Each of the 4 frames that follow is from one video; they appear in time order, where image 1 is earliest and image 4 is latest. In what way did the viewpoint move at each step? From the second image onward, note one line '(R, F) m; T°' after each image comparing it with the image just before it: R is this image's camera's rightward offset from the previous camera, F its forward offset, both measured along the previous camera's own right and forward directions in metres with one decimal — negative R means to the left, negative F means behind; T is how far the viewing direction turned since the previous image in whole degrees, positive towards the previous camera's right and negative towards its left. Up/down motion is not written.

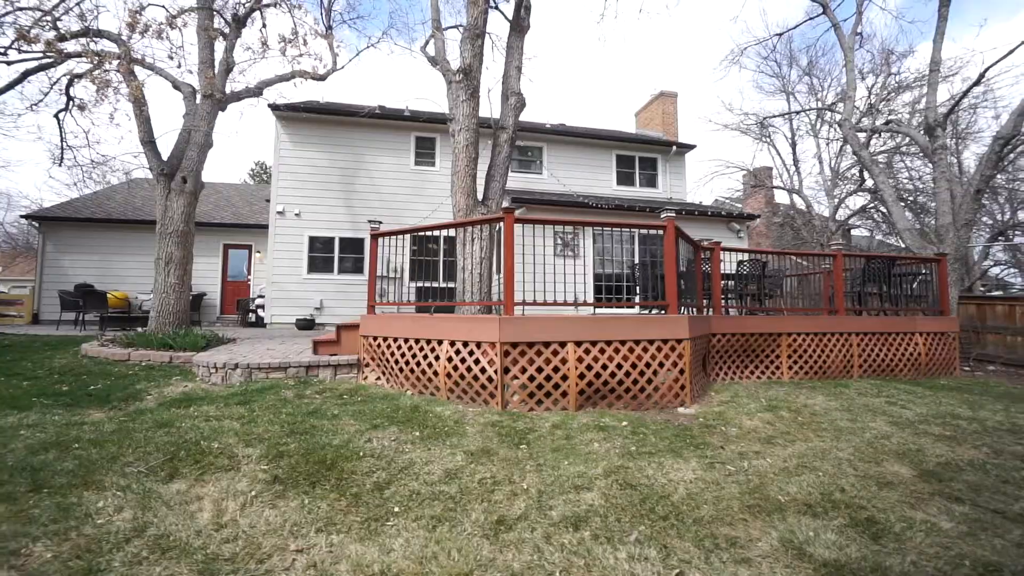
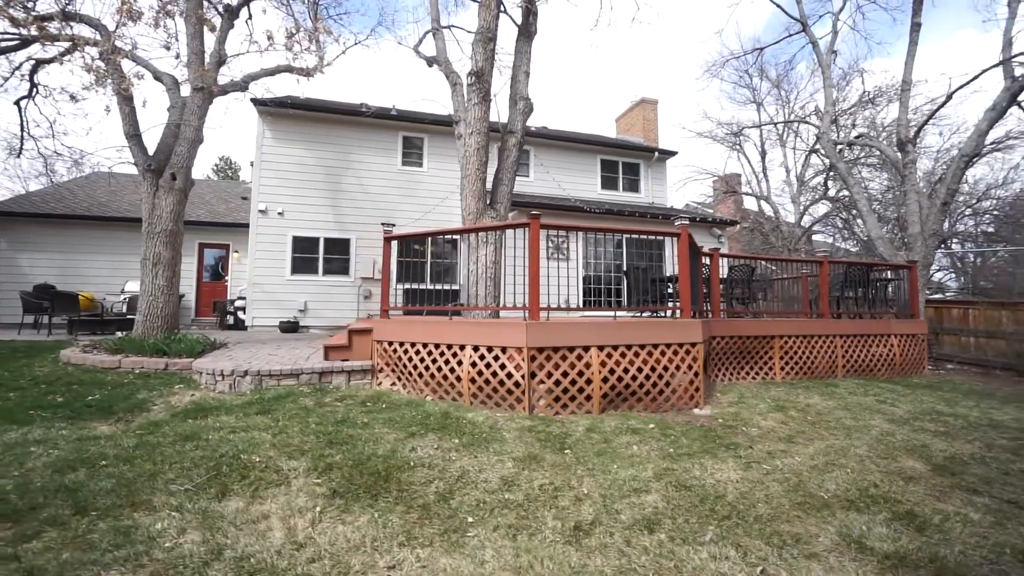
(-0.6, 0.0) m; +4°
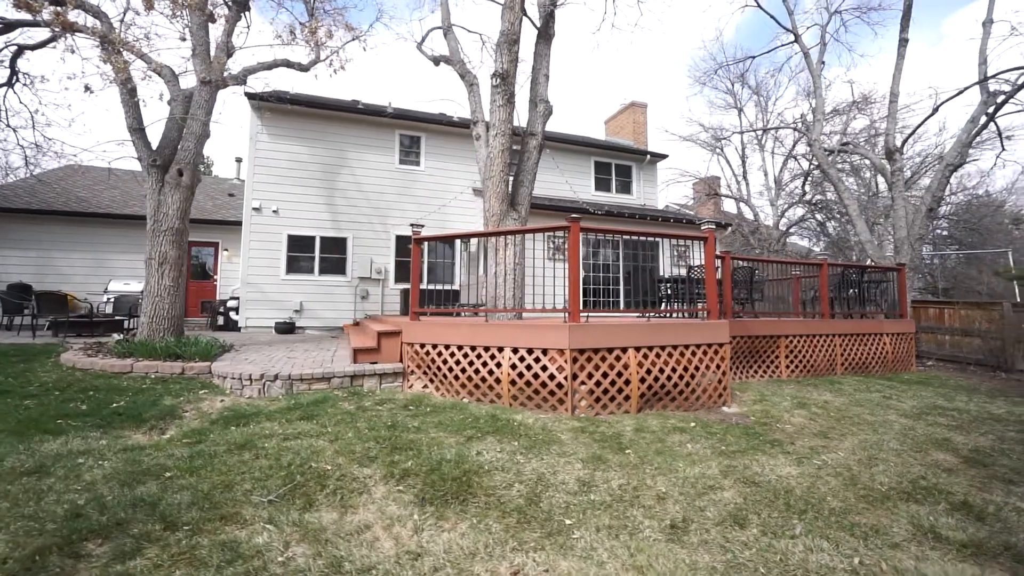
(-0.7, 0.0) m; +4°
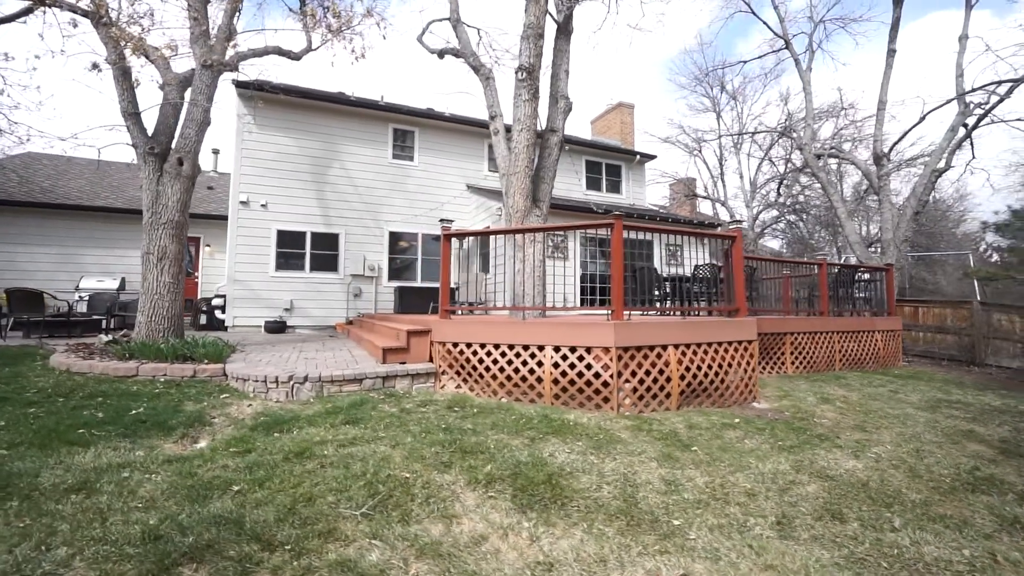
(-0.8, +0.1) m; +4°
